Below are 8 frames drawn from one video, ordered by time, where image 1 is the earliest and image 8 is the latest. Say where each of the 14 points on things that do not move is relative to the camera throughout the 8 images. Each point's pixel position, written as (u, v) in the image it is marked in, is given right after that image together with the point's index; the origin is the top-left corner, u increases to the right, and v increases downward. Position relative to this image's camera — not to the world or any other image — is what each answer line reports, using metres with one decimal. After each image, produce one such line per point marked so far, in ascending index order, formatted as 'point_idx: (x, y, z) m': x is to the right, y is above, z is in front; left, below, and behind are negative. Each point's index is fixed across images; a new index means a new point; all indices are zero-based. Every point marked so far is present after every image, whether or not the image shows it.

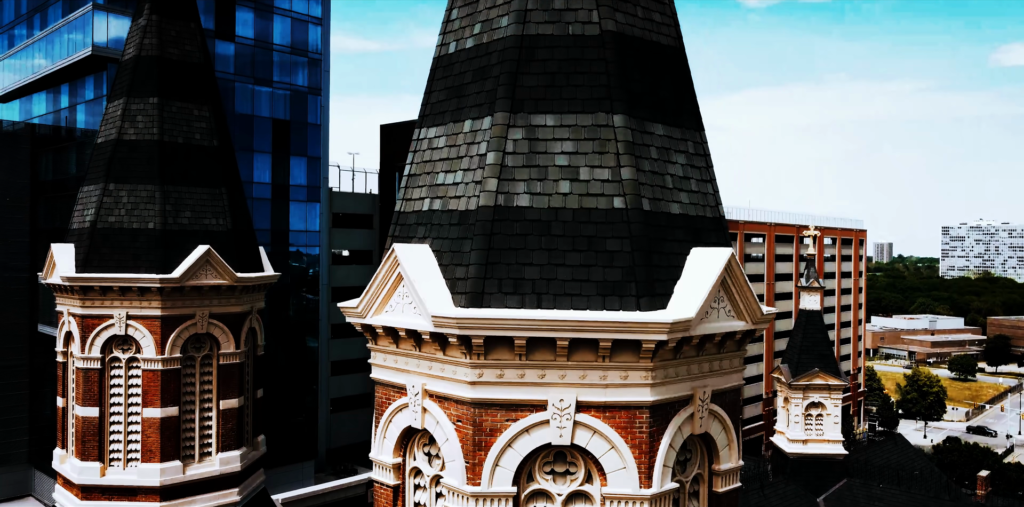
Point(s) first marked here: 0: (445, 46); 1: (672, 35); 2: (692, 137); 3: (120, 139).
0: (-0.8, +2.6, +8.8) m
1: (+2.0, +2.7, +8.7) m
2: (+2.2, +1.4, +8.5) m
3: (-9.2, +2.7, +16.6) m
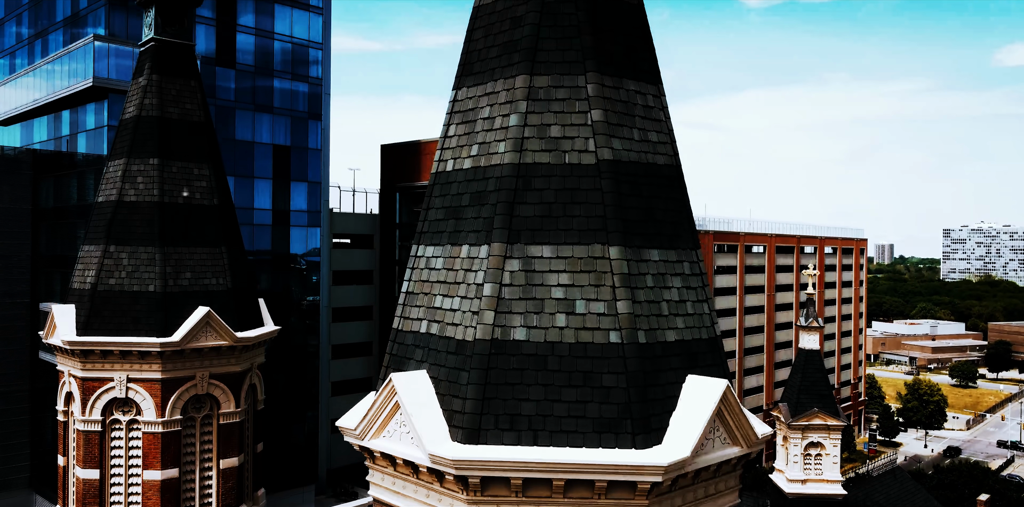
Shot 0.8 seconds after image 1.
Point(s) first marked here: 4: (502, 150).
0: (-0.9, +1.1, +8.9) m
1: (+1.9, +1.2, +8.8) m
2: (+2.1, 0.0, +8.6) m
3: (-9.2, +1.2, +16.7) m
4: (-0.1, +1.2, +8.2) m
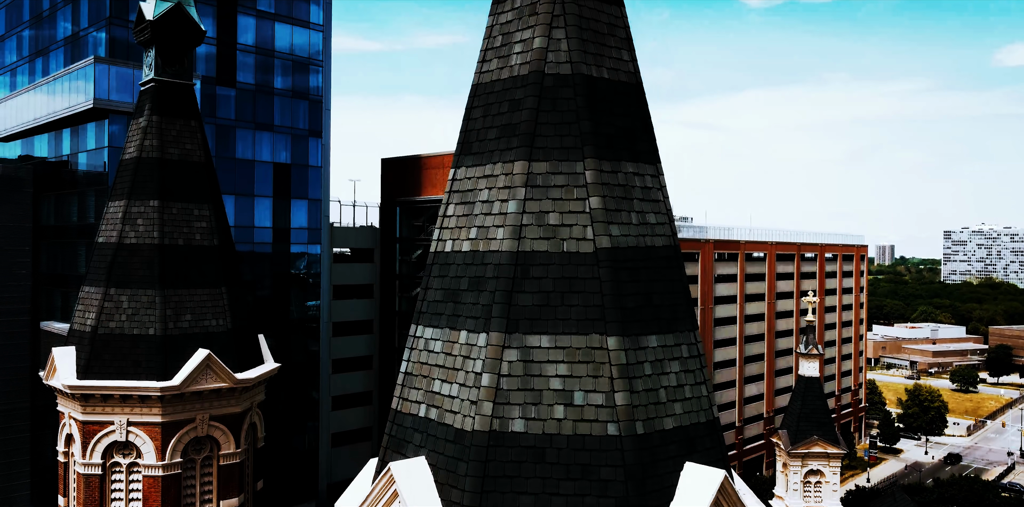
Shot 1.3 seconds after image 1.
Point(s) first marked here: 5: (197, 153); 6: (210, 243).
0: (-0.9, +0.1, +8.9) m
1: (+1.9, +0.2, +8.8) m
2: (+2.1, -1.0, +8.6) m
3: (-9.2, +0.2, +16.7) m
4: (-0.1, +0.2, +8.2) m
5: (-7.9, +2.5, +17.7) m
6: (-7.4, +0.2, +17.5) m
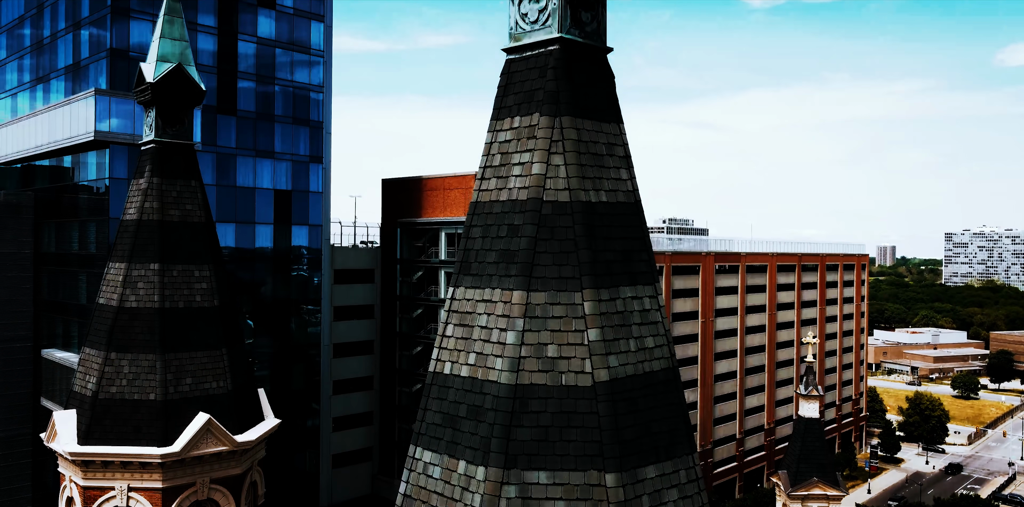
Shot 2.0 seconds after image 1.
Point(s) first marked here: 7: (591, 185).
0: (-0.9, -1.4, +8.9) m
1: (+1.9, -1.3, +8.8) m
2: (+2.1, -2.5, +8.6) m
3: (-9.2, -1.3, +16.7) m
4: (-0.2, -1.3, +8.2) m
5: (-7.9, +1.0, +17.8) m
6: (-7.4, -1.3, +17.5) m
7: (+1.0, +0.8, +8.7) m
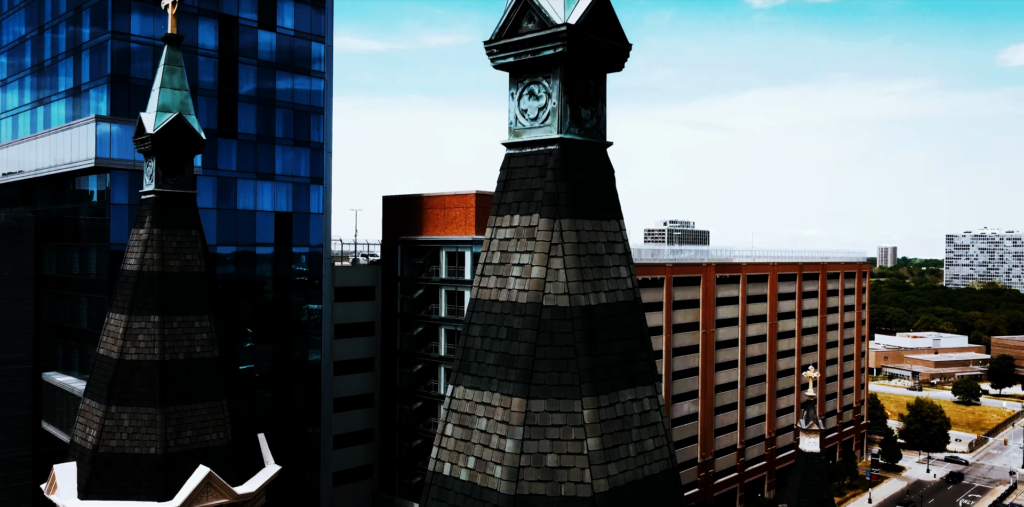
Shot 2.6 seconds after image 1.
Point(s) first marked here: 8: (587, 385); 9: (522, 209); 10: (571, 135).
0: (-0.9, -2.6, +8.9) m
1: (+1.9, -2.5, +8.8) m
2: (+2.1, -3.8, +8.6) m
3: (-9.2, -2.5, +16.7) m
4: (-0.2, -2.6, +8.2) m
5: (-7.9, -0.2, +17.8) m
6: (-7.4, -2.5, +17.5) m
7: (+1.0, -0.4, +8.6) m
8: (+0.9, -1.5, +8.3) m
9: (+0.1, +0.6, +9.0) m
10: (+0.7, +1.5, +8.9) m
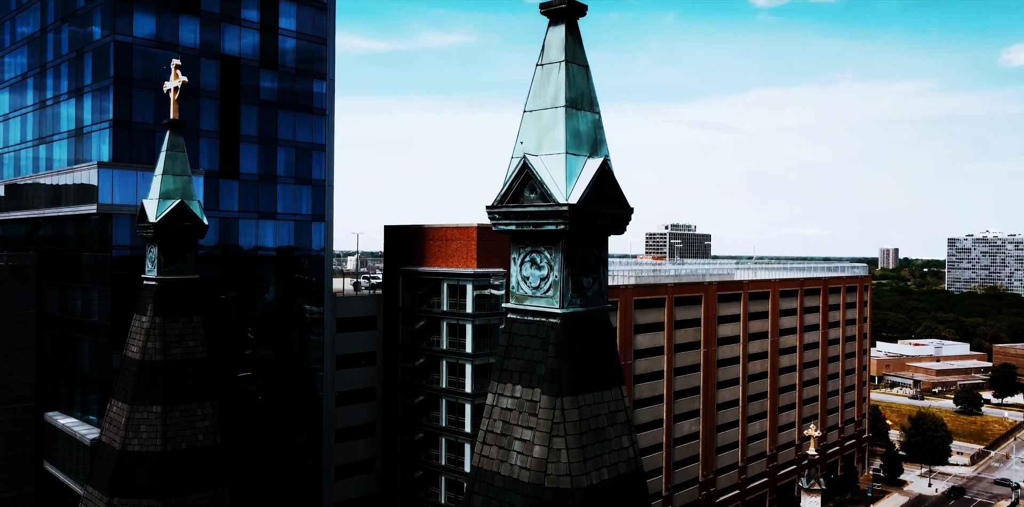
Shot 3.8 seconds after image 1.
0: (-0.9, -4.8, +9.0) m
1: (+1.9, -4.7, +8.8) m
2: (+2.1, -6.0, +8.6) m
3: (-9.2, -4.7, +16.8) m
4: (-0.1, -4.7, +8.2) m
5: (-7.8, -2.4, +17.8) m
6: (-7.4, -4.7, +17.5) m
7: (+1.0, -2.6, +8.7) m
8: (+0.9, -3.7, +8.3) m
9: (+0.1, -1.6, +9.0) m
10: (+0.7, -0.7, +8.9) m
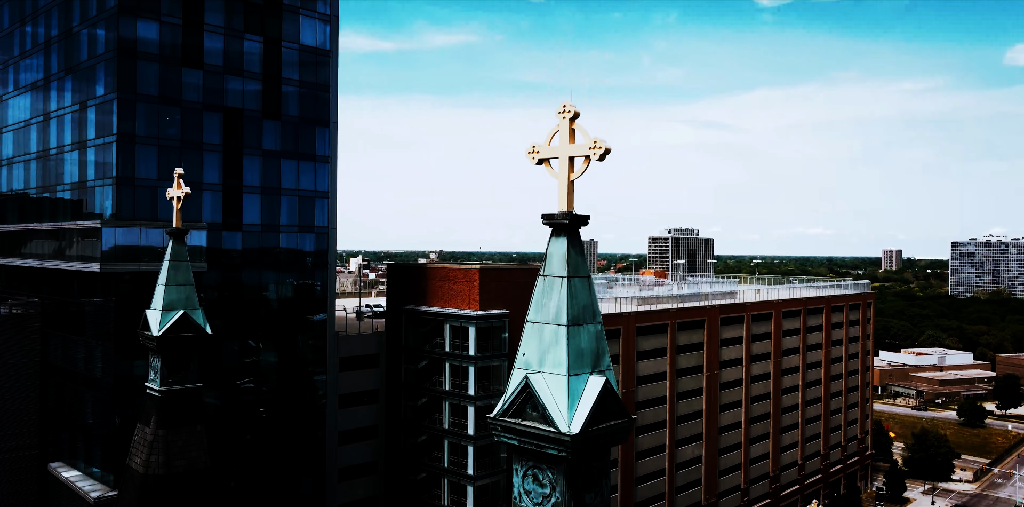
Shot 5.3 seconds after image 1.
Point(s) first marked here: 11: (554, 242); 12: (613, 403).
0: (-0.9, -7.6, +9.0) m
1: (+1.9, -7.5, +8.8) m
2: (+2.1, -8.8, +8.6) m
3: (-9.1, -7.5, +16.8) m
4: (-0.1, -7.5, +8.3) m
5: (-7.8, -5.2, +17.8) m
6: (-7.3, -7.4, +17.6) m
7: (+1.0, -5.4, +8.7) m
8: (+0.9, -6.5, +8.3) m
9: (+0.2, -4.4, +9.0) m
10: (+0.8, -3.5, +8.9) m
11: (+0.5, +0.1, +9.4) m
12: (+1.3, -1.9, +9.2) m
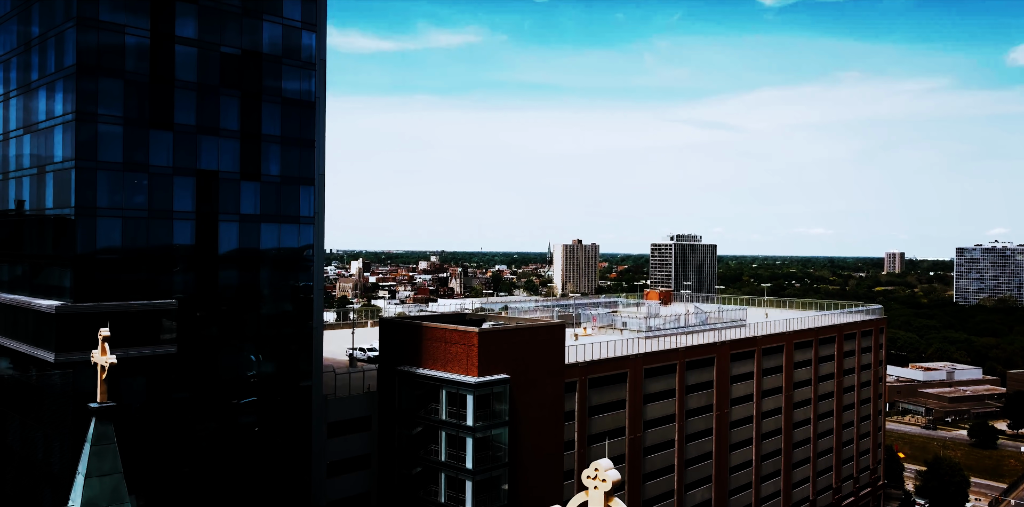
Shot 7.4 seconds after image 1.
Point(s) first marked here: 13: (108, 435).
0: (-0.8, -11.3, +5.6) m
1: (+1.9, -11.2, +5.4) m
2: (+2.1, -12.5, +5.2) m
3: (-9.1, -11.2, +13.5) m
4: (-0.1, -11.3, +4.9) m
5: (-7.7, -8.9, +14.4) m
6: (-7.3, -11.2, +14.2) m
7: (+1.0, -9.1, +5.3) m
8: (+0.9, -10.2, +4.9) m
9: (+0.2, -8.2, +5.6) m
10: (+0.8, -7.2, +5.5) m
11: (+0.6, -3.6, +6.0) m
12: (+1.3, -5.7, +5.8) m
13: (-8.5, -3.7, +14.9) m
